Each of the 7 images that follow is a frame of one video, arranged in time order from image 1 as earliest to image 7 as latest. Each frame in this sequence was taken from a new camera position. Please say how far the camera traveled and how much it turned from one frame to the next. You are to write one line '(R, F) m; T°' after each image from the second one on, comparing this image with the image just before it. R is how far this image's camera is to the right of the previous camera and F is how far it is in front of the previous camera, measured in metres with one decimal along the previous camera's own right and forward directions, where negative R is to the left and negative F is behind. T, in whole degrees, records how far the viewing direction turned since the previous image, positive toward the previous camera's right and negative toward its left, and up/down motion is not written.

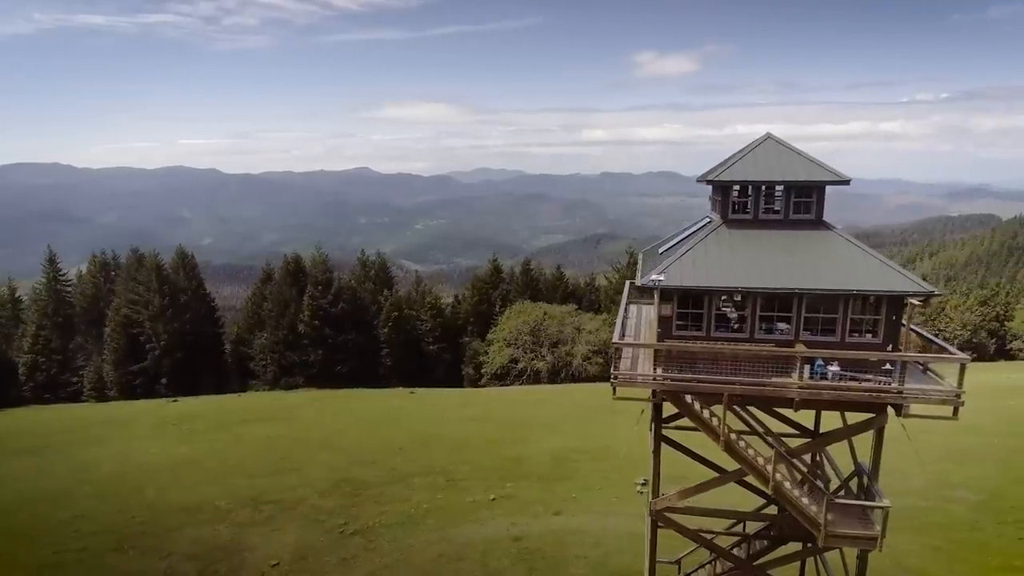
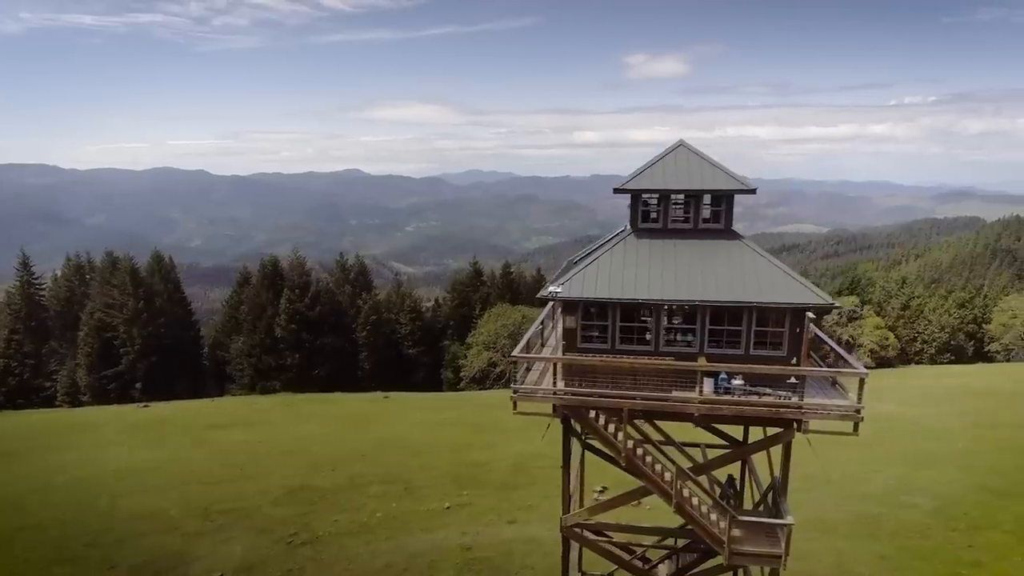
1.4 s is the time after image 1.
(+1.6, +0.3) m; +1°
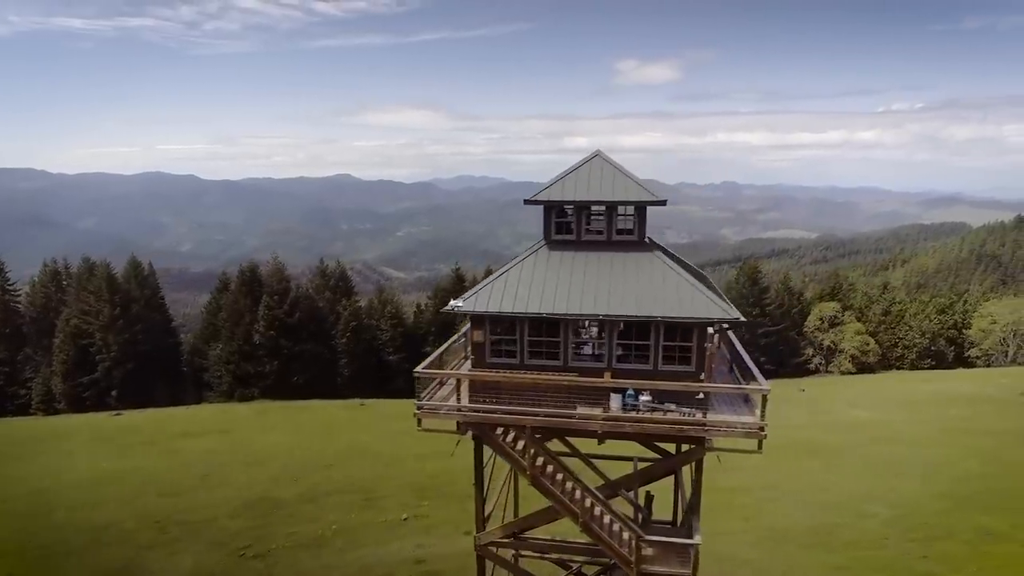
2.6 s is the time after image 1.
(+1.4, +0.2) m; +1°
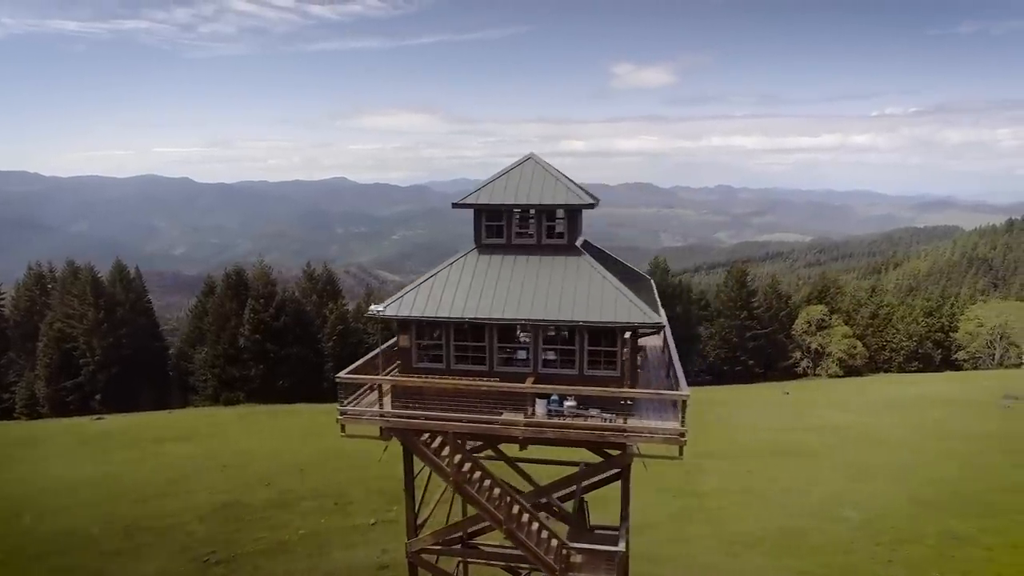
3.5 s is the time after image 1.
(+1.1, +0.1) m; 0°
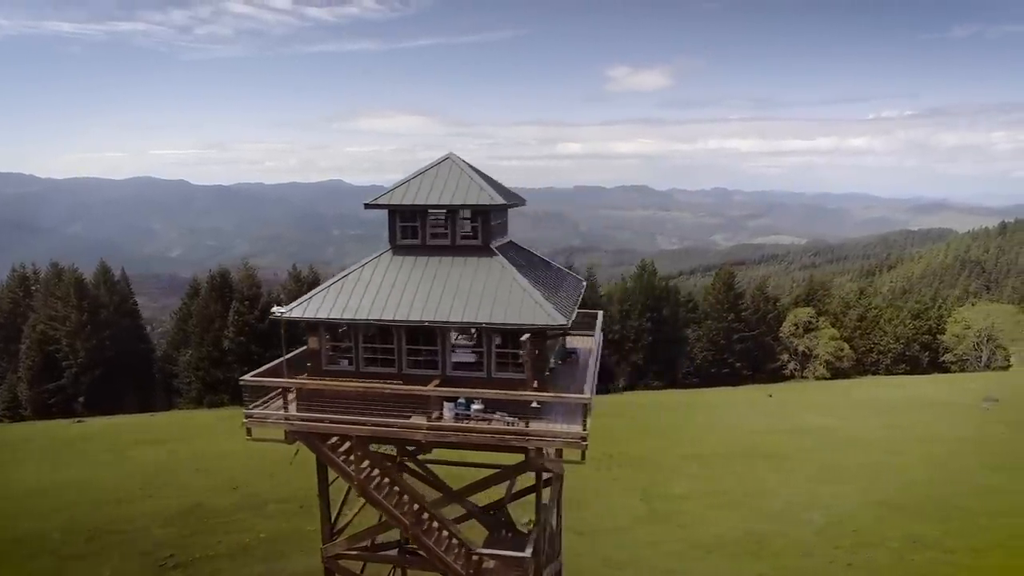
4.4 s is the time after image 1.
(+1.4, +0.1) m; 0°
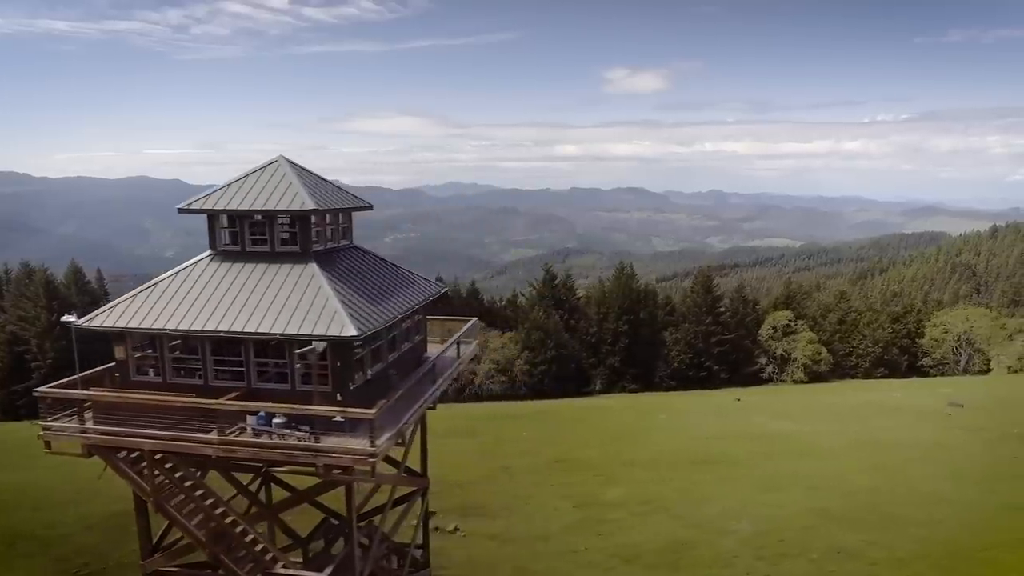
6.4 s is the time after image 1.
(+2.9, +0.4) m; 0°
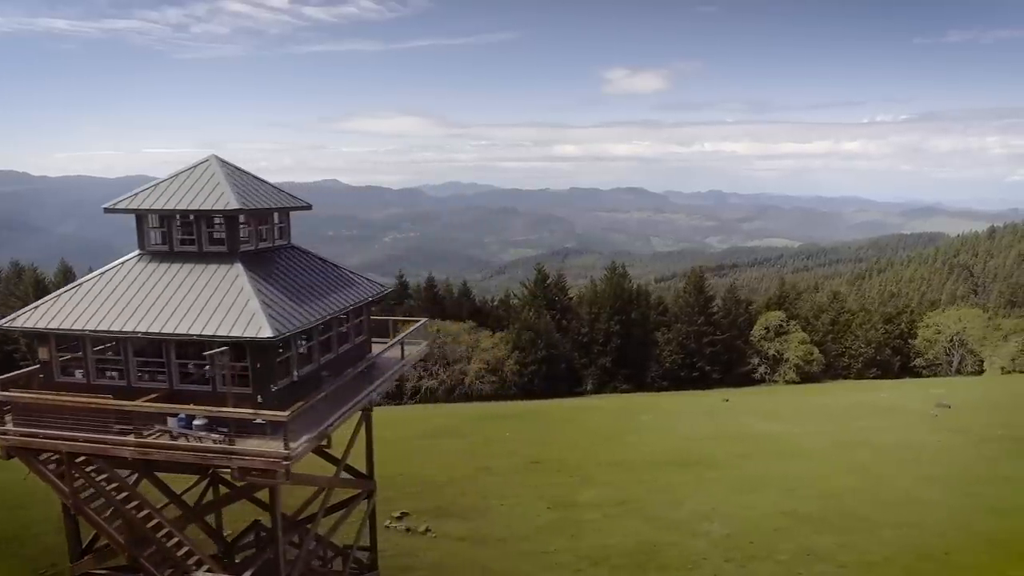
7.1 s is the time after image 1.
(+1.1, +0.1) m; 0°
